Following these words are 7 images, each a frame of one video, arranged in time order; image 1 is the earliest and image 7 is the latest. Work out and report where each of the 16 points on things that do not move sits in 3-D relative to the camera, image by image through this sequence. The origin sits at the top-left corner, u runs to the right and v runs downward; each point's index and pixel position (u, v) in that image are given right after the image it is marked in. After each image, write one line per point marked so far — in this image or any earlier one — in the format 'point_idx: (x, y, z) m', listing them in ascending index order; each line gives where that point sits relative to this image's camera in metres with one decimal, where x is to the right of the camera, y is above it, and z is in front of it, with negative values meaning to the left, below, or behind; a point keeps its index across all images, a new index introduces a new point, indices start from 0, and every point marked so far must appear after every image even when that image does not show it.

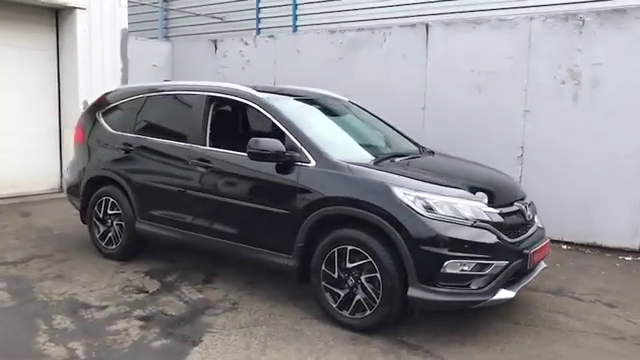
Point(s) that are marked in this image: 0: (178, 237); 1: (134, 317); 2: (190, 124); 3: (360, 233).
0: (-1.4, -0.6, +5.8) m
1: (-1.5, -1.1, +4.8) m
2: (-1.3, +0.6, +5.8) m
3: (+0.3, -0.4, +4.5) m
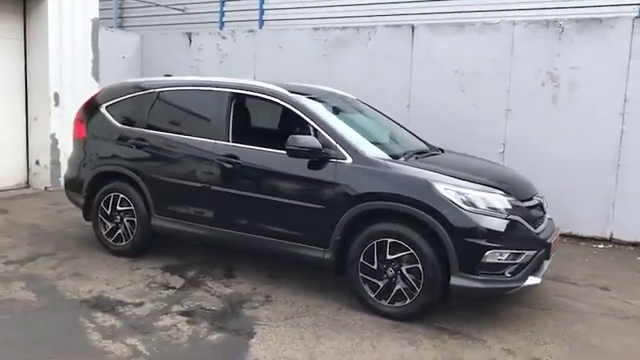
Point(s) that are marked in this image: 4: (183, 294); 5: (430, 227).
0: (-1.2, -0.5, +5.8) m
1: (-1.2, -1.1, +4.8) m
2: (-1.1, +0.6, +5.8) m
3: (+0.7, -0.4, +4.8) m
4: (-1.2, -1.0, +5.3) m
5: (+0.9, -0.4, +4.7) m
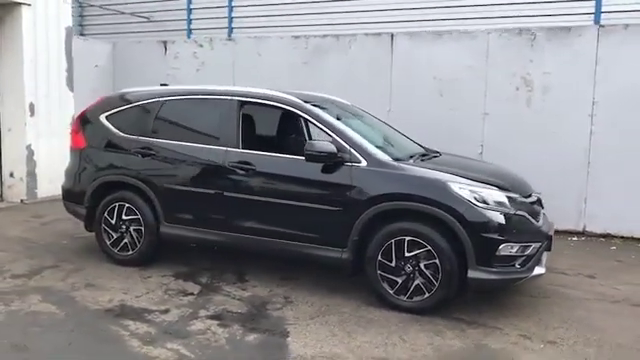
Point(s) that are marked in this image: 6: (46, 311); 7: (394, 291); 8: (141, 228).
0: (-1.1, -0.6, +5.9) m
1: (-1.0, -1.2, +4.9) m
2: (-1.0, +0.5, +5.9) m
3: (+0.9, -0.4, +5.1) m
4: (-1.1, -1.1, +5.3) m
5: (+1.1, -0.4, +5.0) m
6: (-2.3, -1.1, +4.9) m
7: (+0.7, -1.0, +5.2) m
8: (-1.9, -0.5, +6.2) m
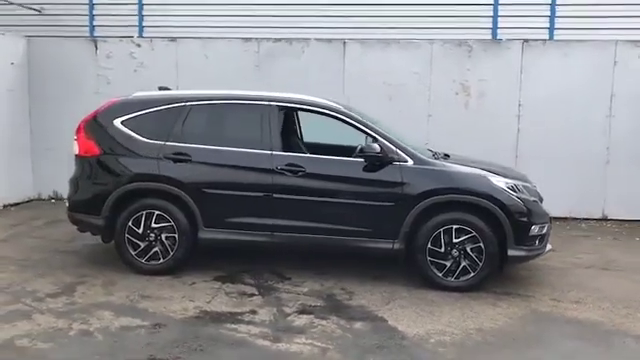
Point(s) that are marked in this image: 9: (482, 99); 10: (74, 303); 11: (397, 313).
0: (-0.7, -0.6, +6.1) m
1: (-0.2, -1.2, +5.2) m
2: (-0.6, +0.5, +6.1) m
3: (+1.5, -0.4, +5.9) m
4: (-0.4, -1.1, +5.6) m
5: (+1.7, -0.3, +5.9) m
6: (-1.5, -1.2, +4.8) m
7: (+1.3, -1.0, +5.9) m
8: (-1.5, -0.6, +6.1) m
9: (+2.7, +1.4, +9.7) m
10: (-2.2, -1.1, +5.3) m
11: (+0.7, -1.2, +5.2) m
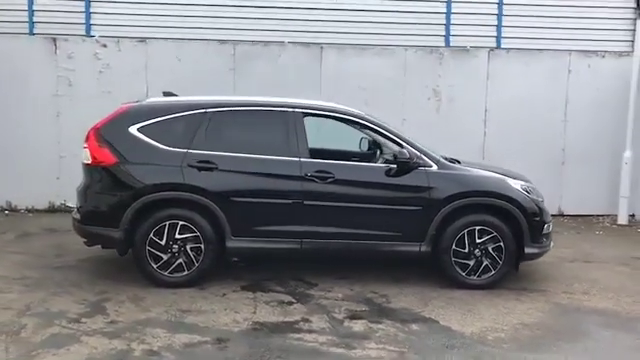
0: (-0.4, -0.7, +6.0) m
1: (+0.2, -1.3, +5.2) m
2: (-0.3, +0.4, +6.1) m
3: (+1.8, -0.4, +6.2) m
4: (0.0, -1.2, +5.6) m
5: (+2.0, -0.4, +6.2) m
6: (-1.0, -1.3, +4.6) m
7: (+1.6, -1.0, +6.2) m
8: (-1.2, -0.7, +5.9) m
9: (+2.3, +1.3, +10.2) m
10: (-1.8, -1.2, +5.0) m
11: (+1.1, -1.3, +5.4) m
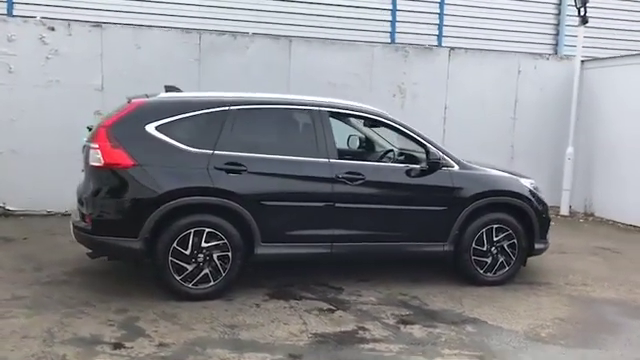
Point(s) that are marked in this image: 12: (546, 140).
0: (0.0, -0.7, +5.8) m
1: (+0.7, -1.3, +5.1) m
2: (0.0, +0.4, +5.8) m
3: (+2.0, -0.4, +6.4) m
4: (+0.4, -1.2, +5.4) m
5: (+2.2, -0.3, +6.4) m
6: (-0.4, -1.3, +4.3) m
7: (+1.8, -1.0, +6.4) m
8: (-0.9, -0.7, +5.5) m
9: (+1.7, +1.4, +10.4) m
10: (-1.2, -1.3, +4.5) m
11: (+1.5, -1.3, +5.5) m
12: (+4.4, +0.8, +11.2) m
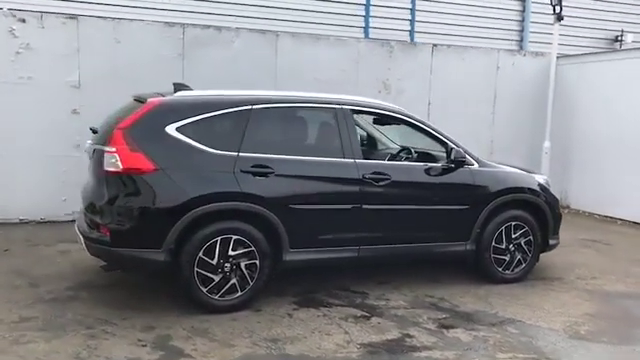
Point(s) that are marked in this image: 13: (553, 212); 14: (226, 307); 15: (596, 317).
0: (+0.2, -0.7, +5.6) m
1: (+1.1, -1.3, +5.0) m
2: (+0.2, +0.4, +5.6) m
3: (+2.2, -0.3, +6.4) m
4: (+0.7, -1.2, +5.2) m
5: (+2.4, -0.3, +6.5) m
6: (+0.1, -1.4, +4.0) m
7: (+2.0, -1.0, +6.3) m
8: (-0.6, -0.7, +5.2) m
9: (+1.4, +1.5, +10.3) m
10: (-0.8, -1.3, +4.1) m
11: (+1.8, -1.3, +5.5) m
12: (+4.0, +0.9, +11.4) m
13: (+2.6, -0.4, +6.5) m
14: (-0.8, -1.1, +5.1) m
15: (+2.6, -1.3, +5.4) m
